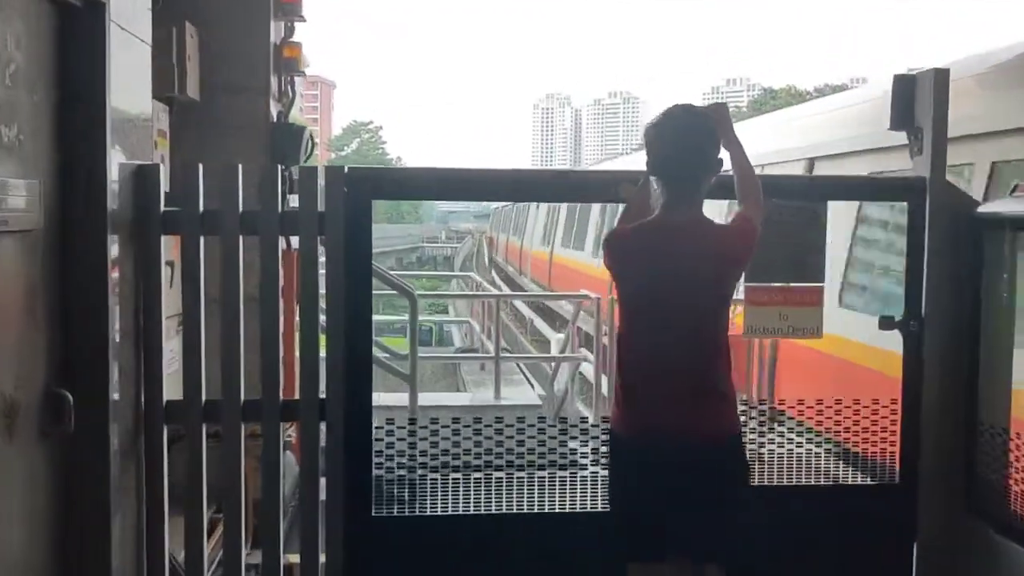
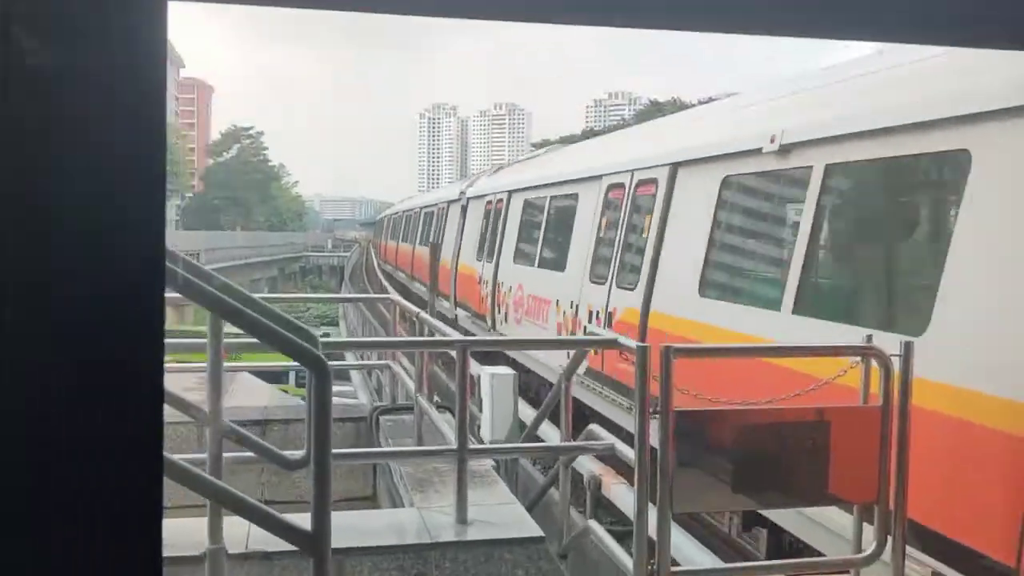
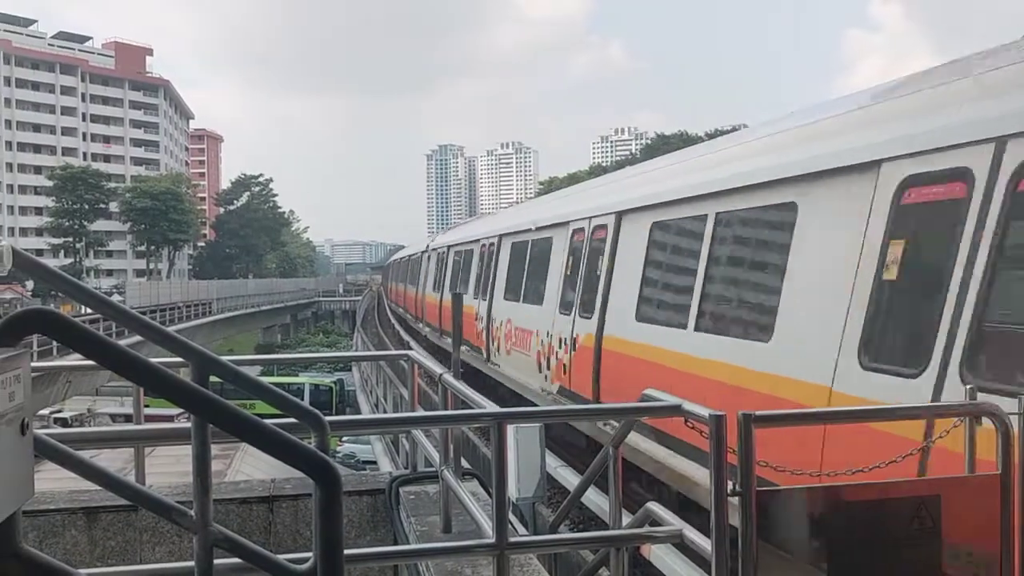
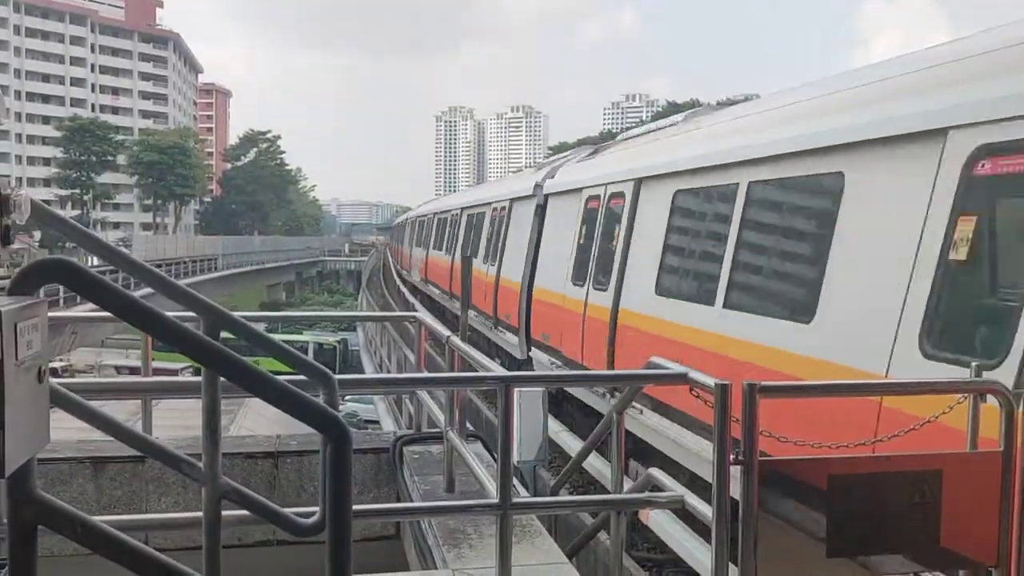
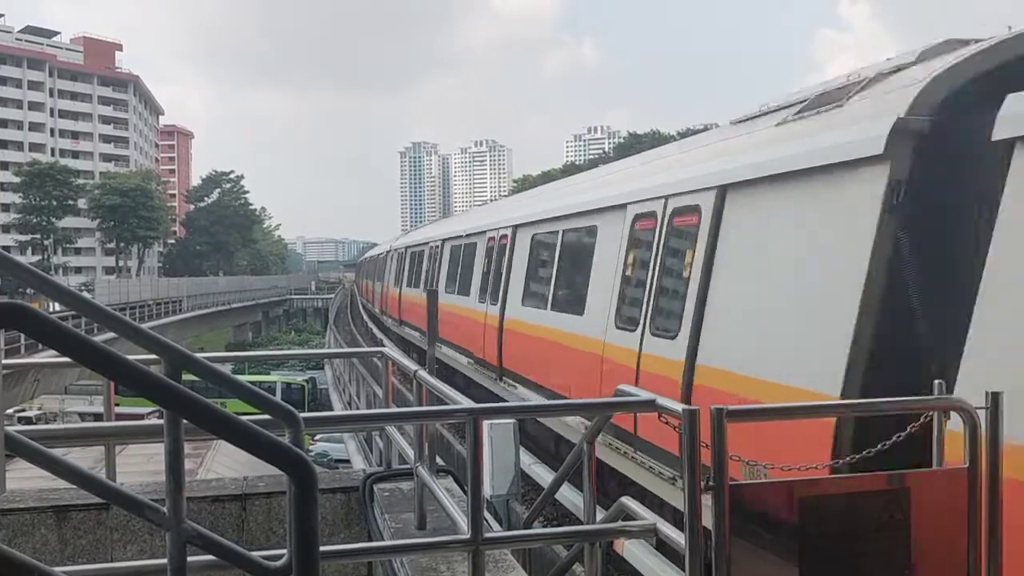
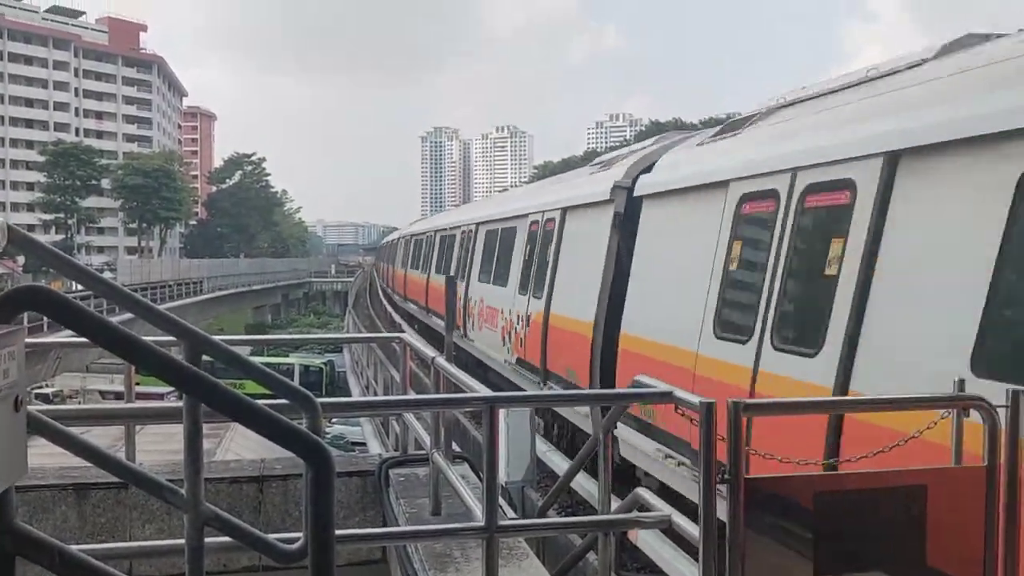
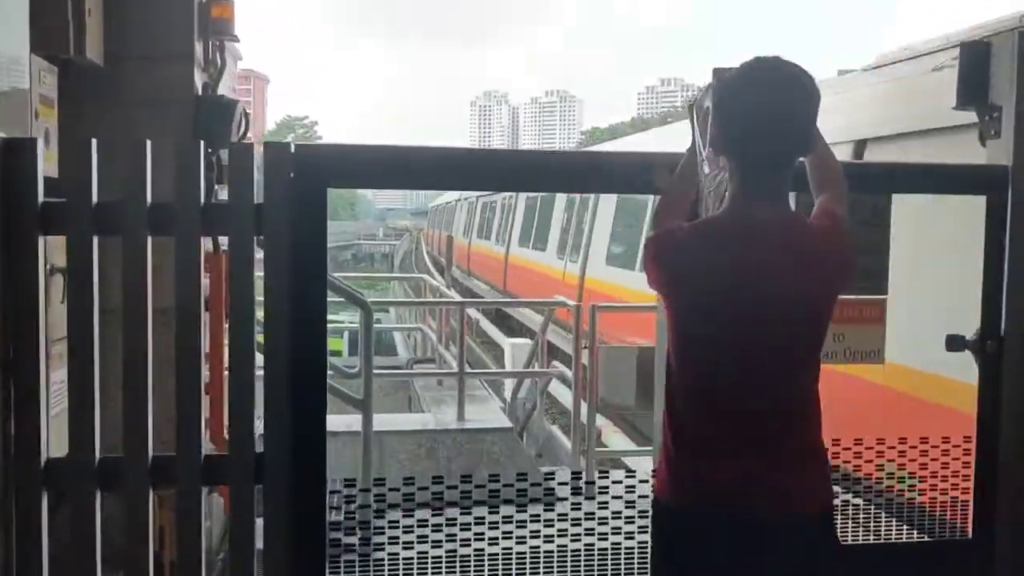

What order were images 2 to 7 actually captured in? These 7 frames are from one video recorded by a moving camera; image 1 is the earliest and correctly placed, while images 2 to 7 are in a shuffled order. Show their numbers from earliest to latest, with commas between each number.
7, 2, 4, 6, 5, 3
